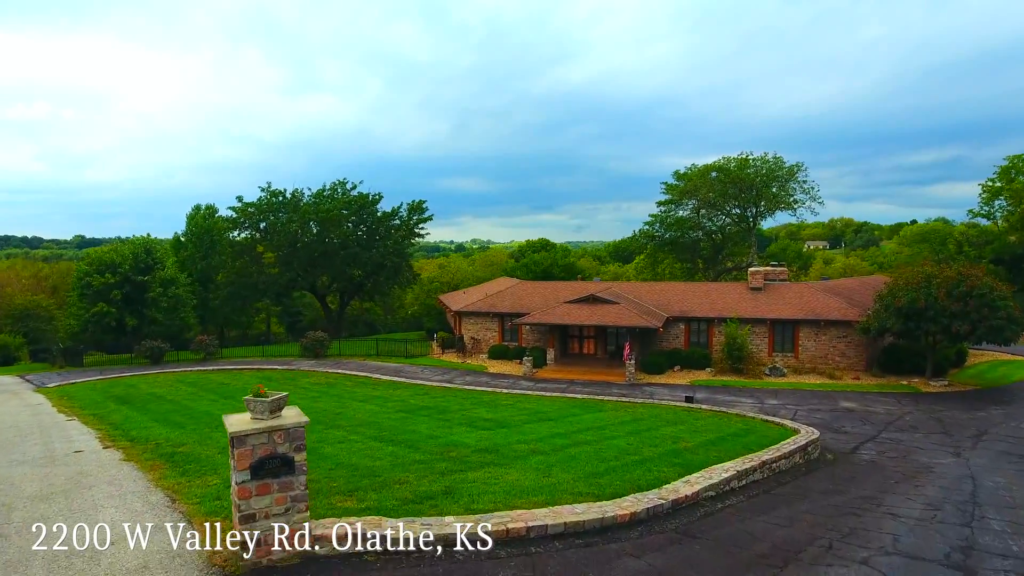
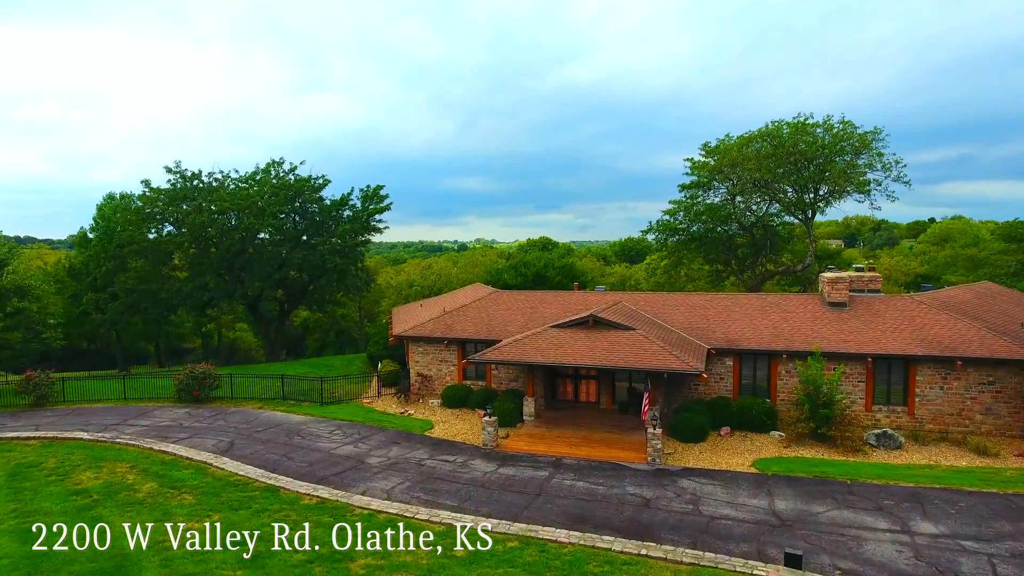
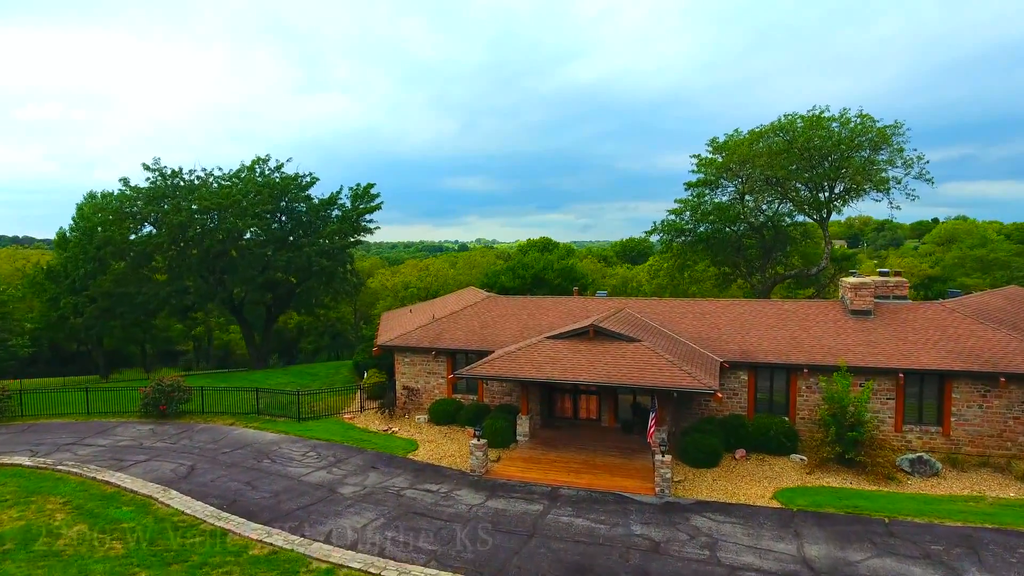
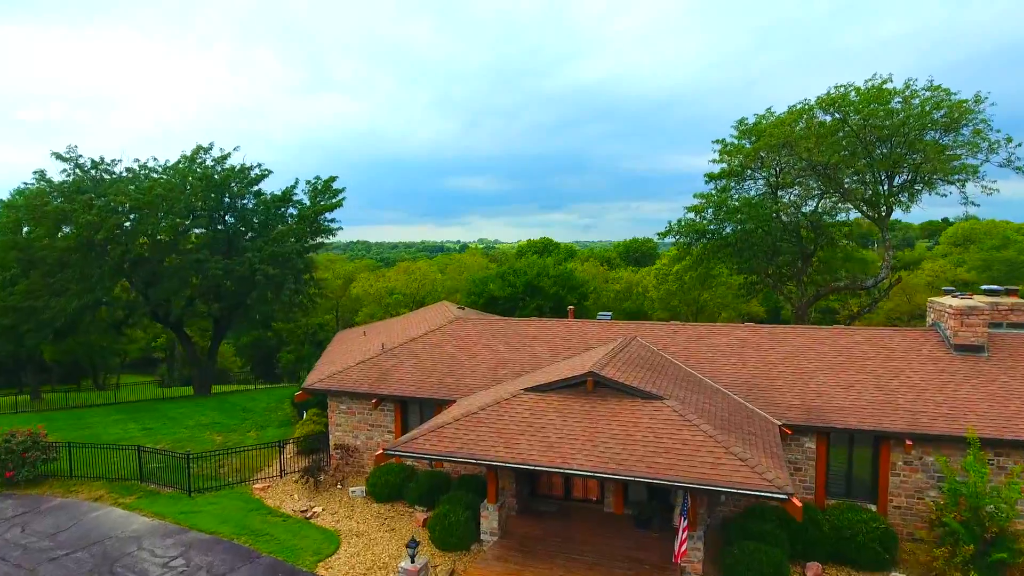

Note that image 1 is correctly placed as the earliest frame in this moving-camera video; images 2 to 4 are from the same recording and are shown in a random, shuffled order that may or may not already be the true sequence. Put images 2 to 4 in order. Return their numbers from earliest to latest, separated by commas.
2, 3, 4
